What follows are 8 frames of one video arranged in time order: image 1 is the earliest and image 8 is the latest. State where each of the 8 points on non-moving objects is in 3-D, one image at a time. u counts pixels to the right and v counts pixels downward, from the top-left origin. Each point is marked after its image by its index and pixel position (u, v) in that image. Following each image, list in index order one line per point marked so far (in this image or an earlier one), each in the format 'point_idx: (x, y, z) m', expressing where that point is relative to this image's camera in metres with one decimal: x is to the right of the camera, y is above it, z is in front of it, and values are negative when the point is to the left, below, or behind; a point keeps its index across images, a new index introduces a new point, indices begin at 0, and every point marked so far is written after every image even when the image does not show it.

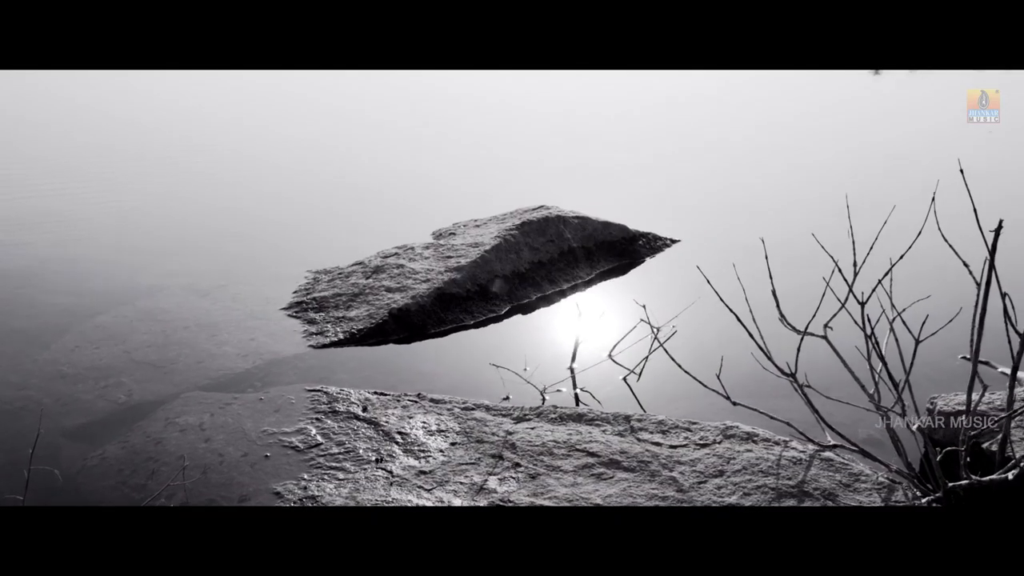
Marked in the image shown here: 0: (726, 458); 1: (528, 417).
0: (+0.7, -0.6, +2.5) m
1: (+0.1, -0.5, +2.8) m
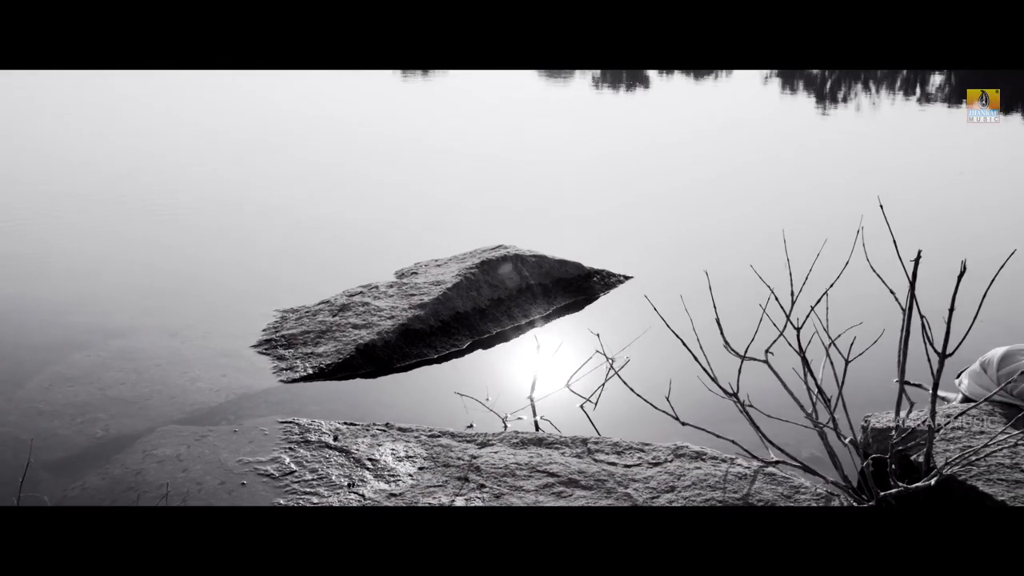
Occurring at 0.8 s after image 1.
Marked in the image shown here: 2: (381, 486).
0: (+0.6, -0.7, +2.7) m
1: (-0.1, -0.6, +3.0) m
2: (-0.5, -0.7, +2.7) m
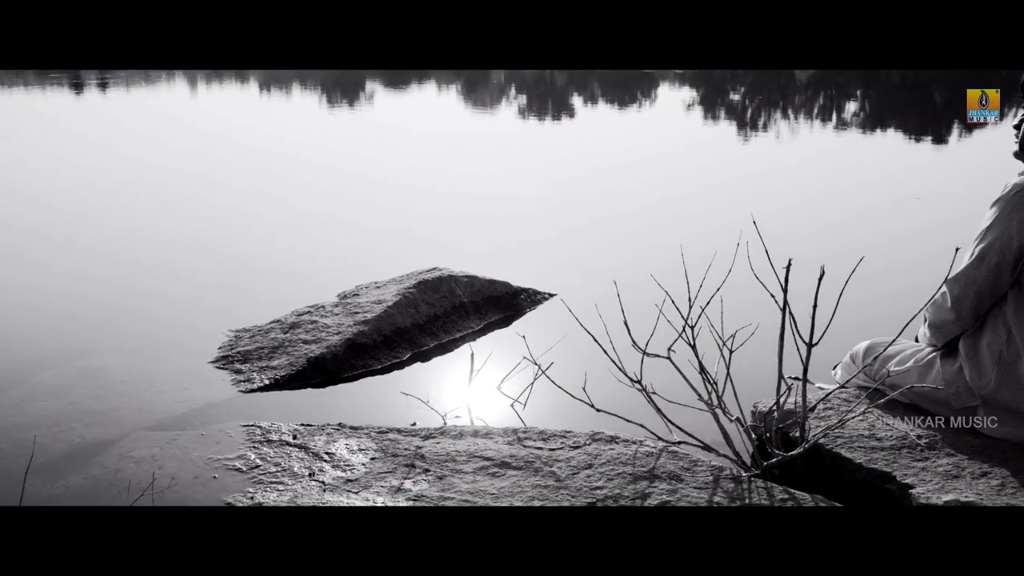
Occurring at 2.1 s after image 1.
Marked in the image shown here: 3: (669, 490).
0: (+0.3, -0.7, +3.2) m
1: (-0.3, -0.7, +3.4) m
2: (-0.7, -0.8, +3.1) m
3: (+0.6, -0.8, +2.8) m
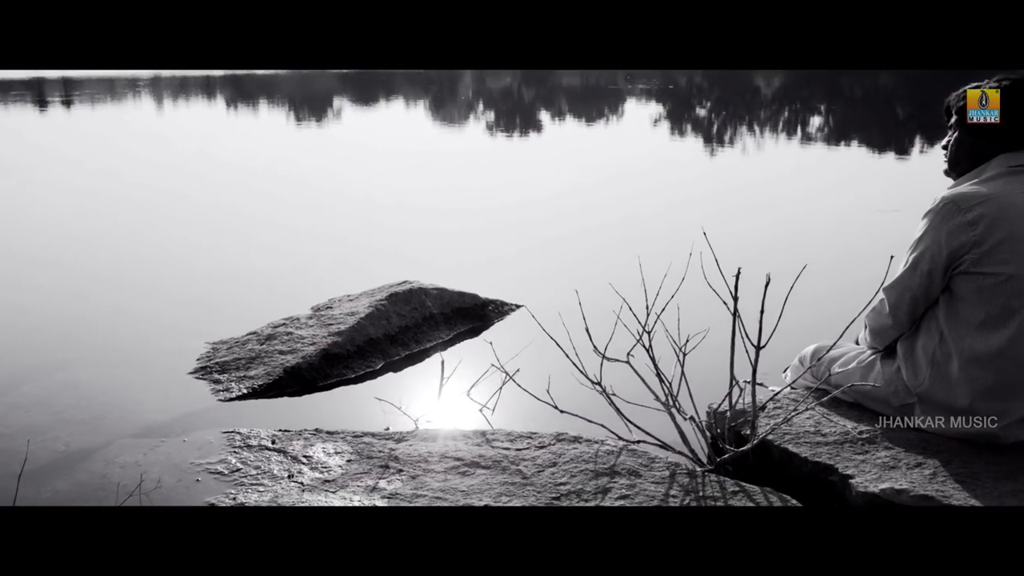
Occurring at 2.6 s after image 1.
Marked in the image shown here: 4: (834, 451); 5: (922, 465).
0: (+0.2, -0.7, +3.4) m
1: (-0.5, -0.7, +3.6) m
2: (-0.8, -0.8, +3.3) m
3: (+0.5, -0.8, +3.0) m
4: (+1.3, -0.7, +3.0) m
5: (+1.5, -0.7, +2.8) m
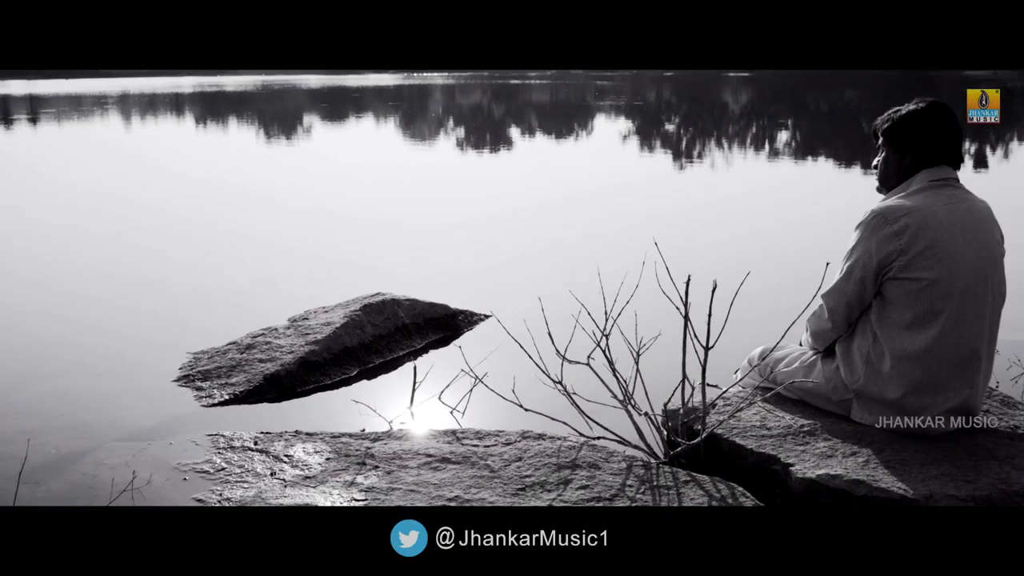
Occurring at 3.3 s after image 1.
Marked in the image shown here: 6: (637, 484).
0: (+0.1, -0.8, +3.6) m
1: (-0.7, -0.7, +3.8) m
2: (-1.0, -0.8, +3.5) m
3: (+0.3, -0.8, +3.3) m
4: (+1.1, -0.7, +3.3) m
5: (+1.4, -0.7, +3.1) m
6: (+0.5, -0.8, +3.2) m
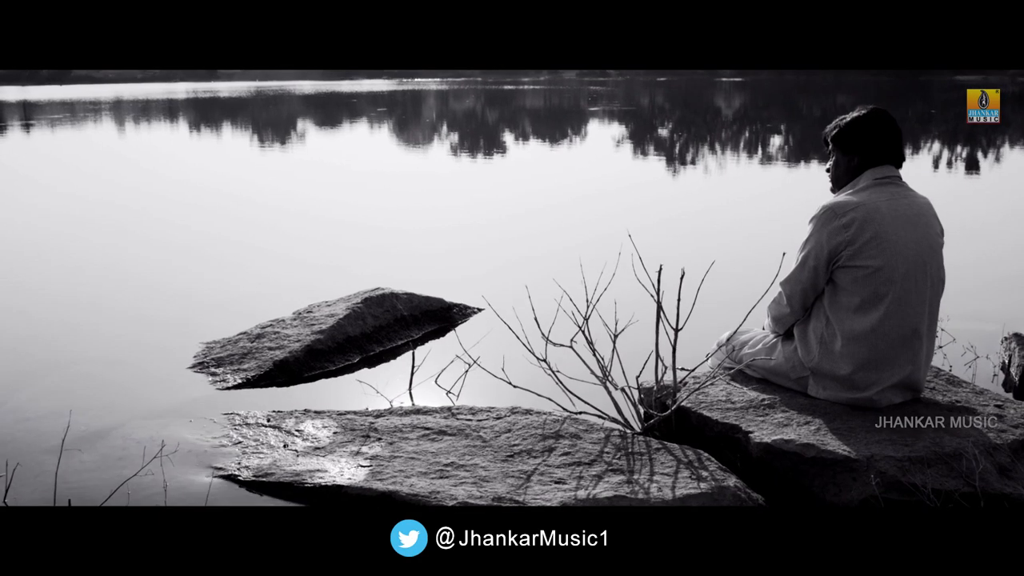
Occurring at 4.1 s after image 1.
0: (0.0, -0.7, +4.0) m
1: (-0.7, -0.7, +4.2) m
2: (-1.0, -0.8, +3.9) m
3: (+0.3, -0.8, +3.7) m
4: (+1.1, -0.6, +3.7) m
5: (+1.4, -0.6, +3.5) m
6: (+0.5, -0.8, +3.6) m
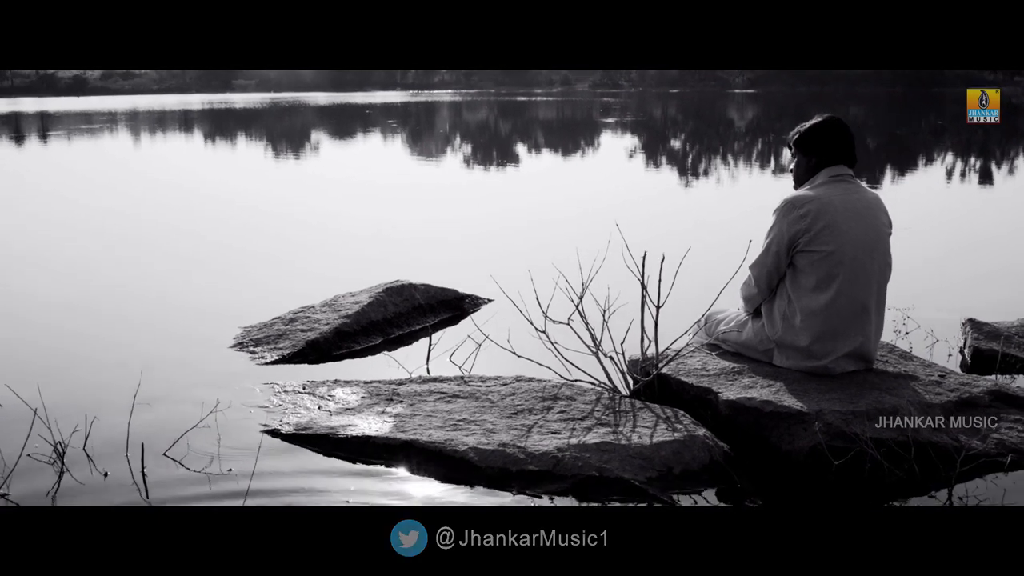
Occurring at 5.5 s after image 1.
0: (0.0, -0.6, +4.6) m
1: (-0.7, -0.6, +4.8) m
2: (-1.0, -0.7, +4.5) m
3: (+0.3, -0.7, +4.3) m
4: (+1.1, -0.5, +4.2) m
5: (+1.4, -0.5, +4.1) m
6: (+0.5, -0.7, +4.2) m
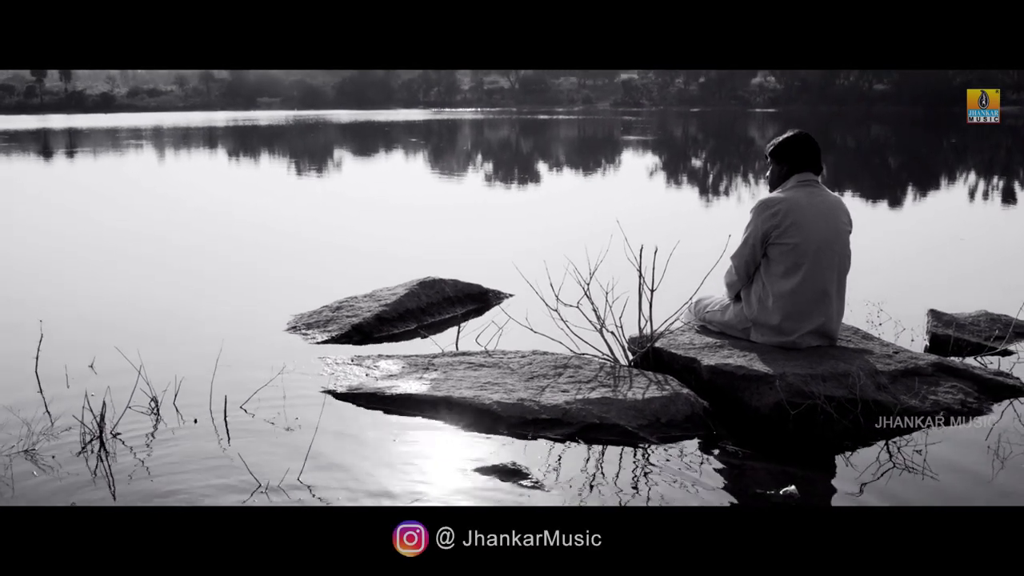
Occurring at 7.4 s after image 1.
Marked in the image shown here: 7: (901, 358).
0: (+0.2, -0.5, +5.4) m
1: (-0.5, -0.5, +5.7) m
2: (-0.9, -0.6, +5.3) m
3: (+0.4, -0.6, +5.1) m
4: (+1.2, -0.4, +5.0) m
5: (+1.5, -0.4, +4.9) m
6: (+0.6, -0.6, +5.0) m
7: (+2.5, -0.5, +5.0) m
